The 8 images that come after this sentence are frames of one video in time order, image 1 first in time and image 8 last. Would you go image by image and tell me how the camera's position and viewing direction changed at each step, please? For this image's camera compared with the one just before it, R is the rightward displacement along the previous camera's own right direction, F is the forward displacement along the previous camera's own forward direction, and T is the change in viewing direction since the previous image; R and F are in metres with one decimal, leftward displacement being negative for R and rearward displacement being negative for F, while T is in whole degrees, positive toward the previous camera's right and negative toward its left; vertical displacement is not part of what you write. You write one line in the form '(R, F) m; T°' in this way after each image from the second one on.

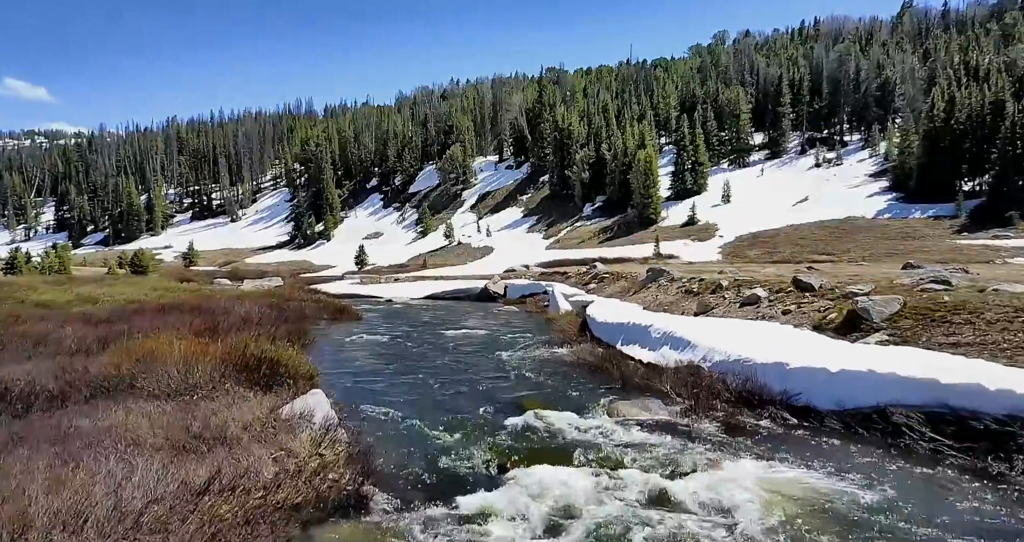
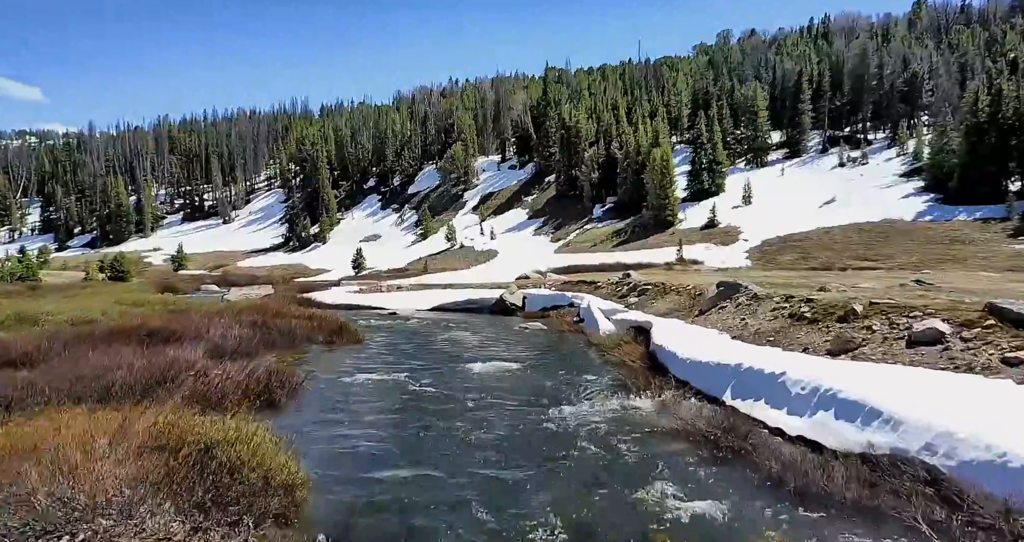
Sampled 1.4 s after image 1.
(-1.1, +4.8) m; 0°
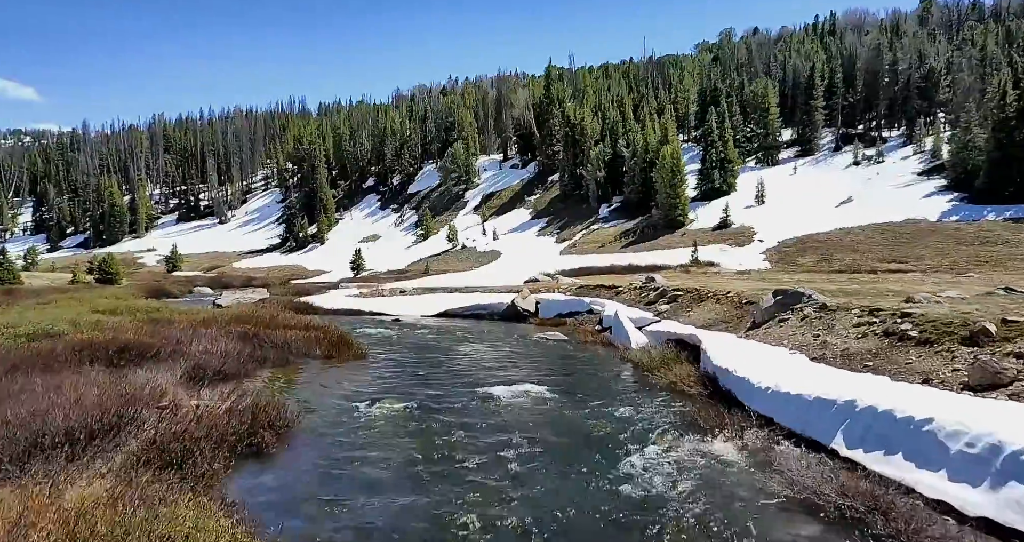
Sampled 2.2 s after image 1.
(-0.6, +2.7) m; 0°
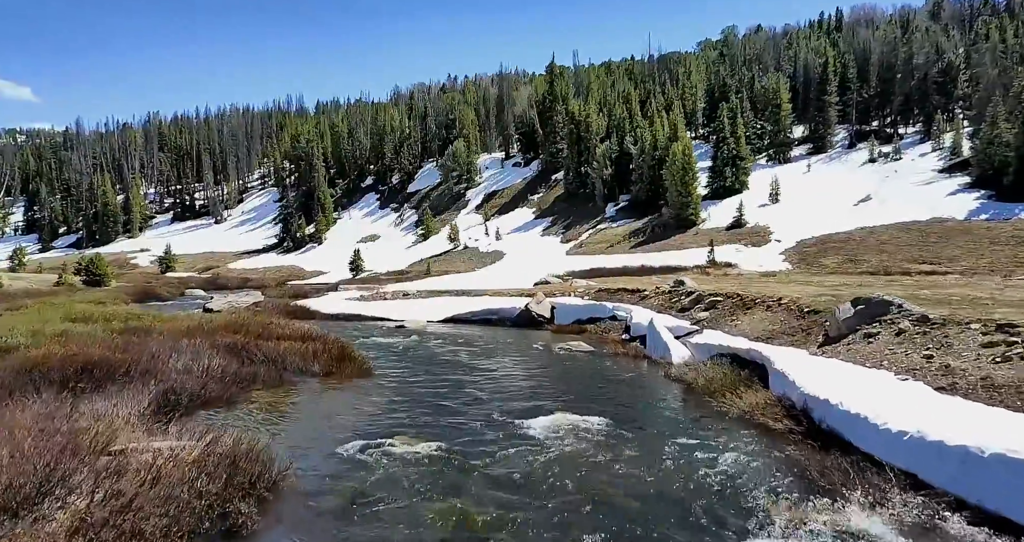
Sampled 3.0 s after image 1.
(-0.7, +2.7) m; 0°
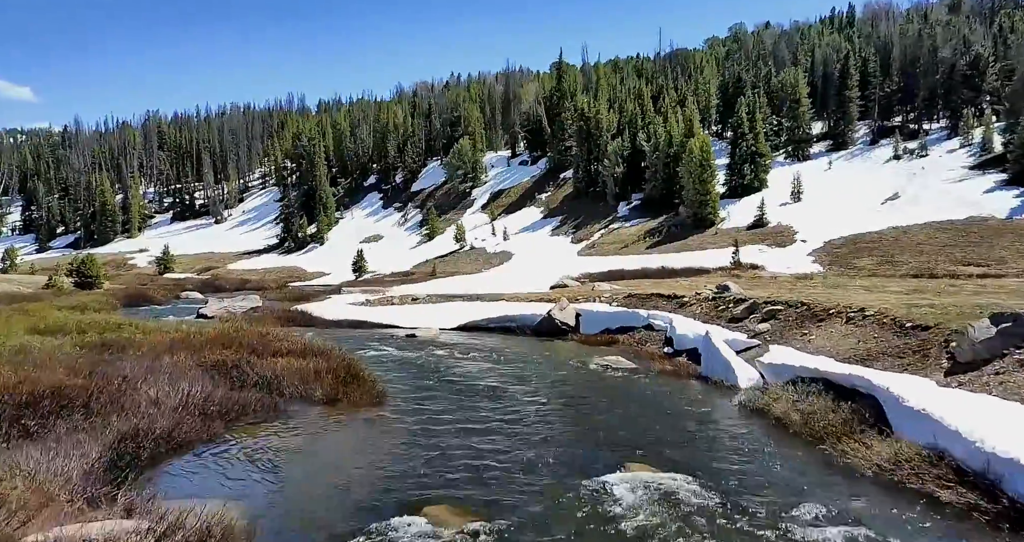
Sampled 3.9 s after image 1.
(-0.8, +3.0) m; 0°
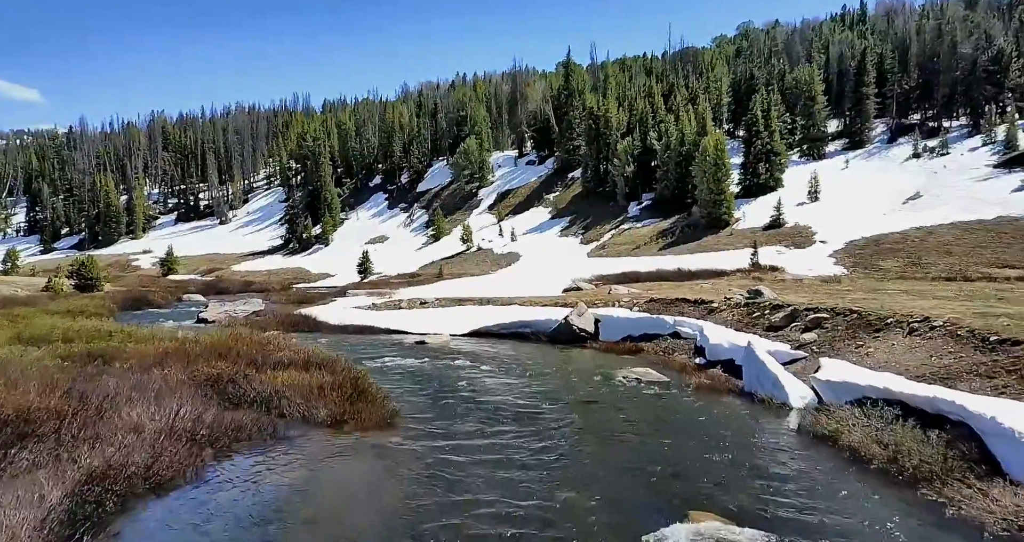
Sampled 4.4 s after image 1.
(-0.4, +1.7) m; 0°
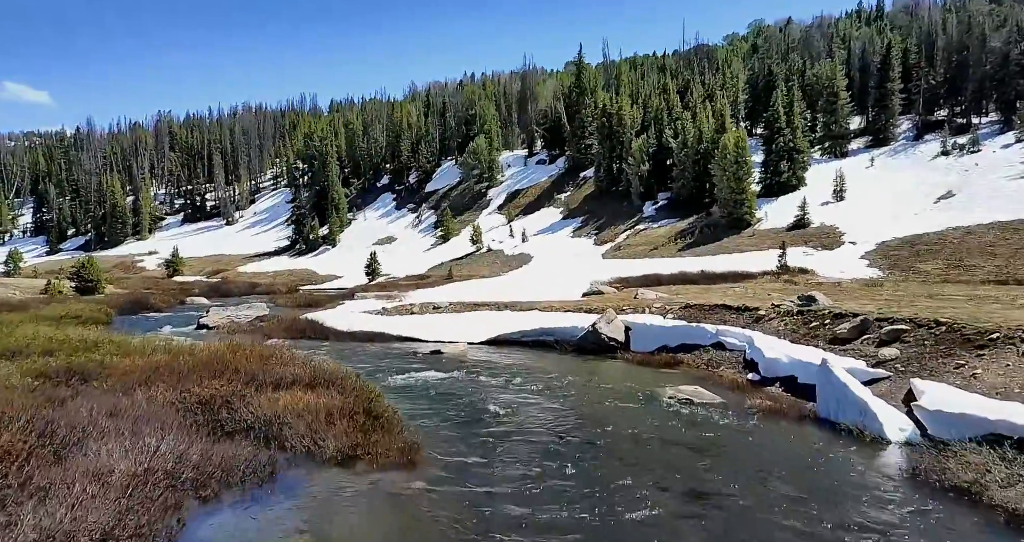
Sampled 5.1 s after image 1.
(-0.6, +2.3) m; -1°
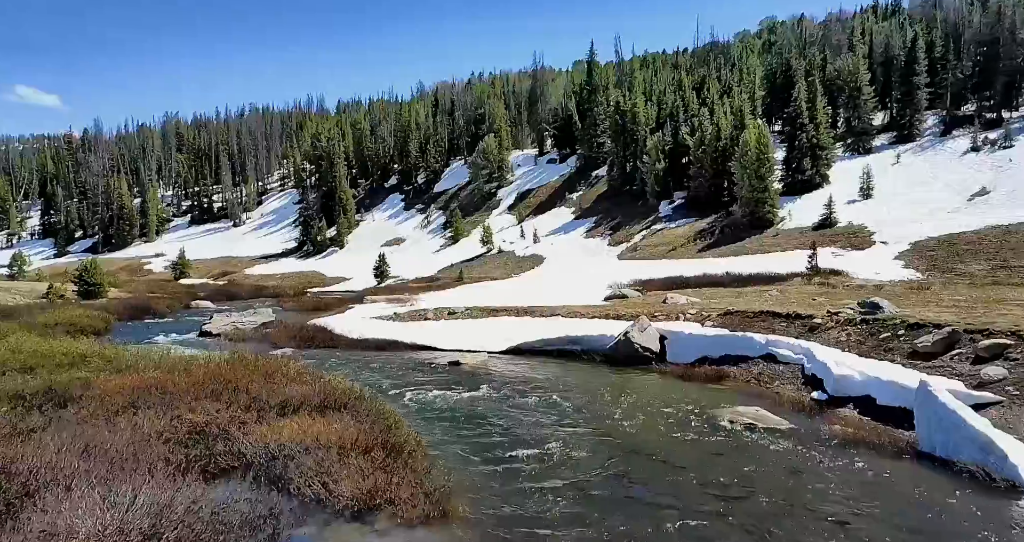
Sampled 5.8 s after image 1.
(-0.6, +2.1) m; -1°
